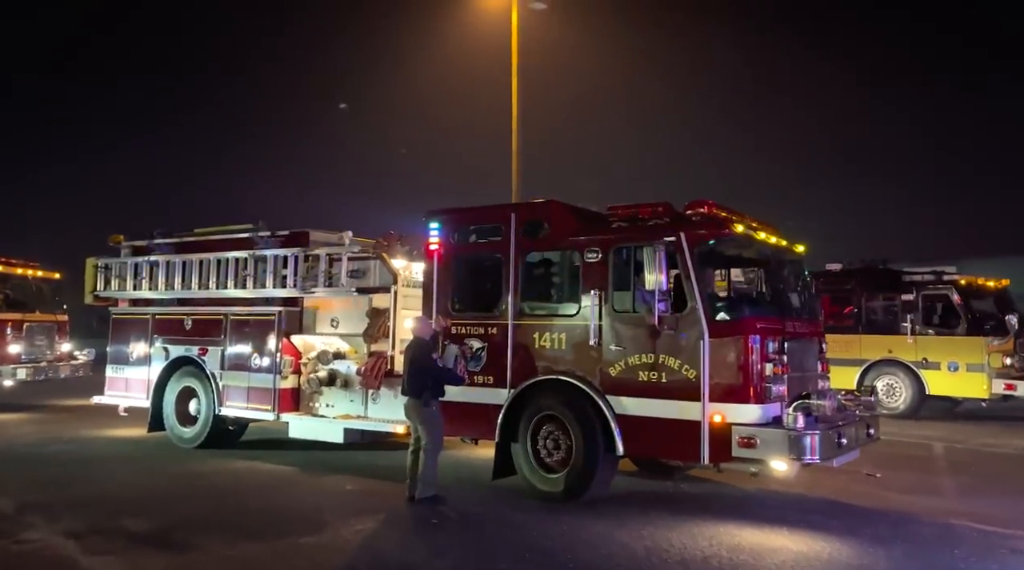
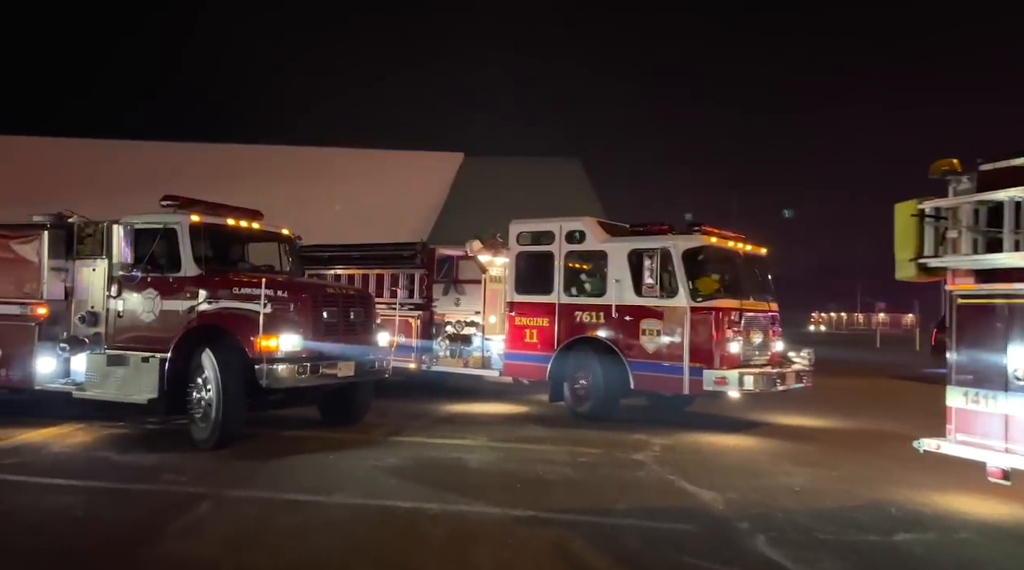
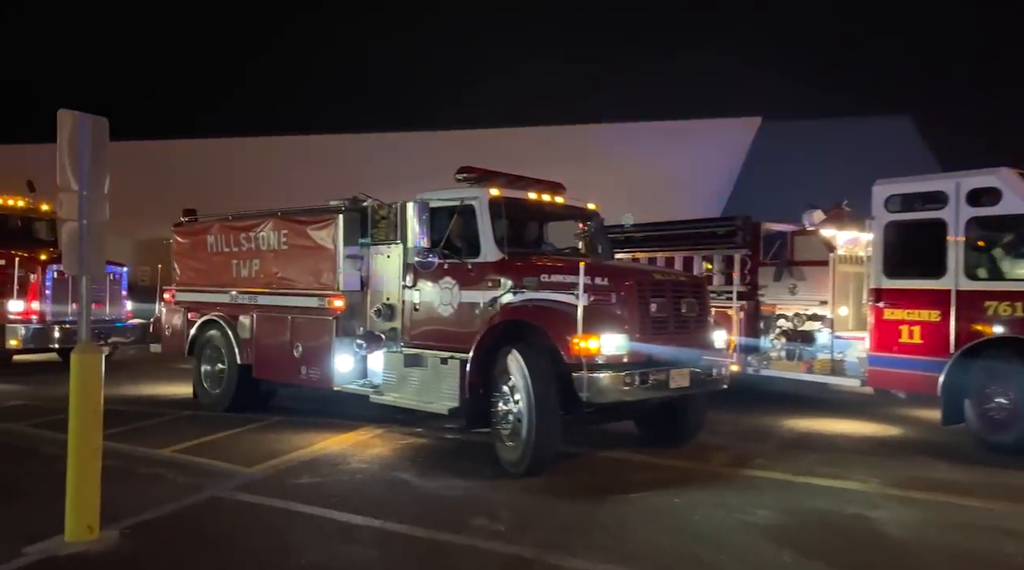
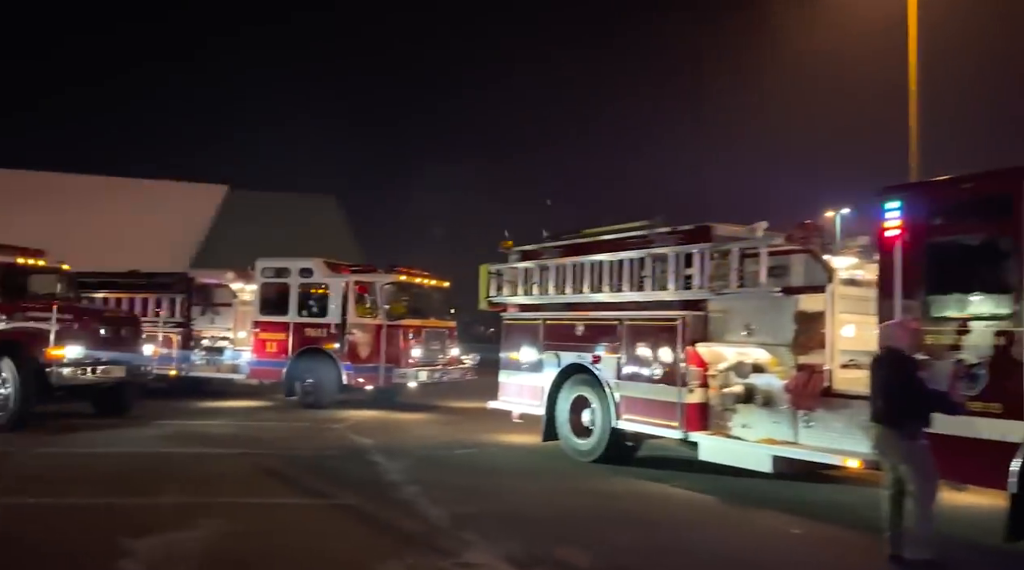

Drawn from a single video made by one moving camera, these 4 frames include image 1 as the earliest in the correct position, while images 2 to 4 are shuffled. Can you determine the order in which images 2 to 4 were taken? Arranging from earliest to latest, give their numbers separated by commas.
4, 2, 3
